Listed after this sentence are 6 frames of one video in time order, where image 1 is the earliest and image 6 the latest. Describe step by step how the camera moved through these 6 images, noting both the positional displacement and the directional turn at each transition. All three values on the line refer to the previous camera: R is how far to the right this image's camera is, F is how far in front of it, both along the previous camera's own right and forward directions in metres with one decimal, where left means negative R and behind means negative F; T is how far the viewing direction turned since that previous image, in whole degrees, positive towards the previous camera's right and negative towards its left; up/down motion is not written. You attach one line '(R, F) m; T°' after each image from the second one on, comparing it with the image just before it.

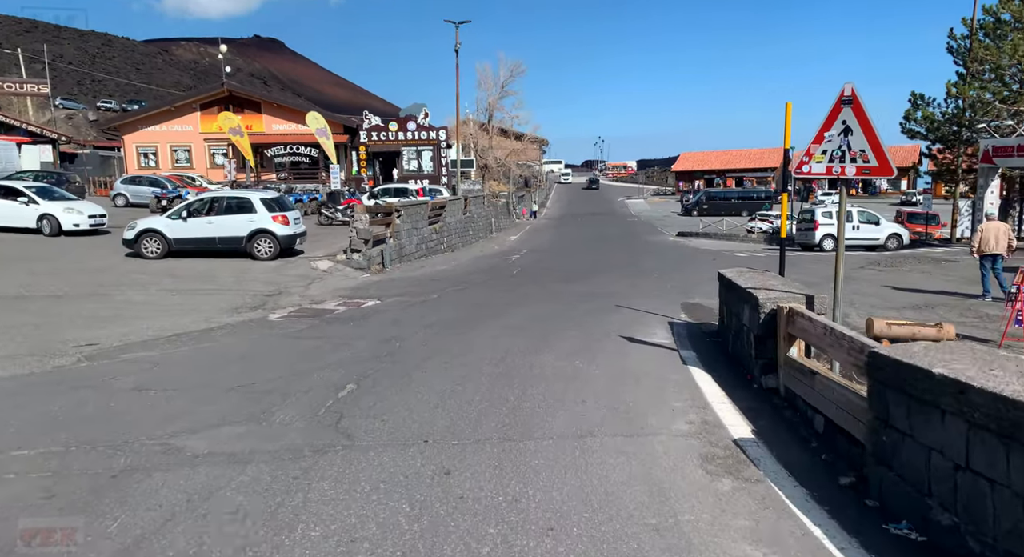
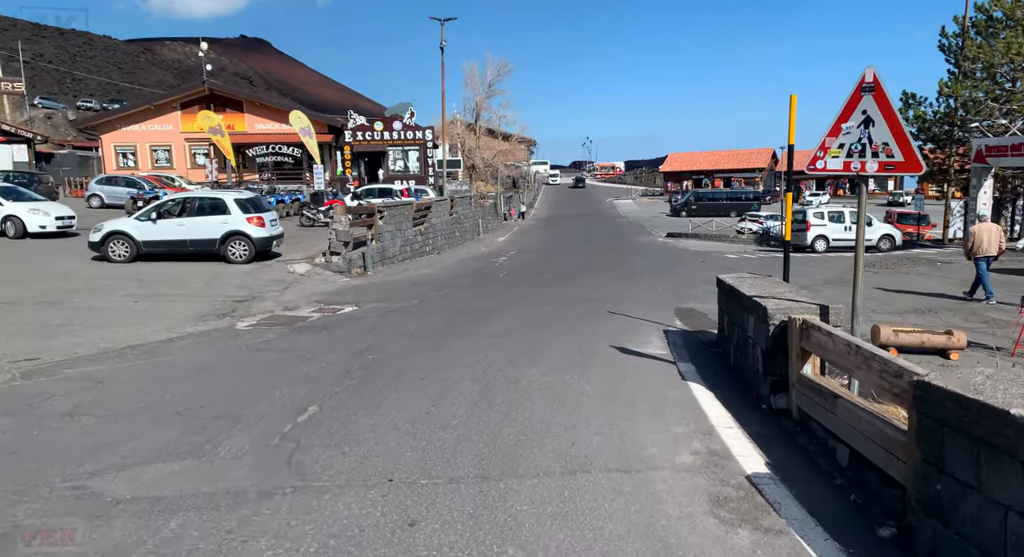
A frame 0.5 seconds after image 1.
(+0.1, +0.7) m; +1°
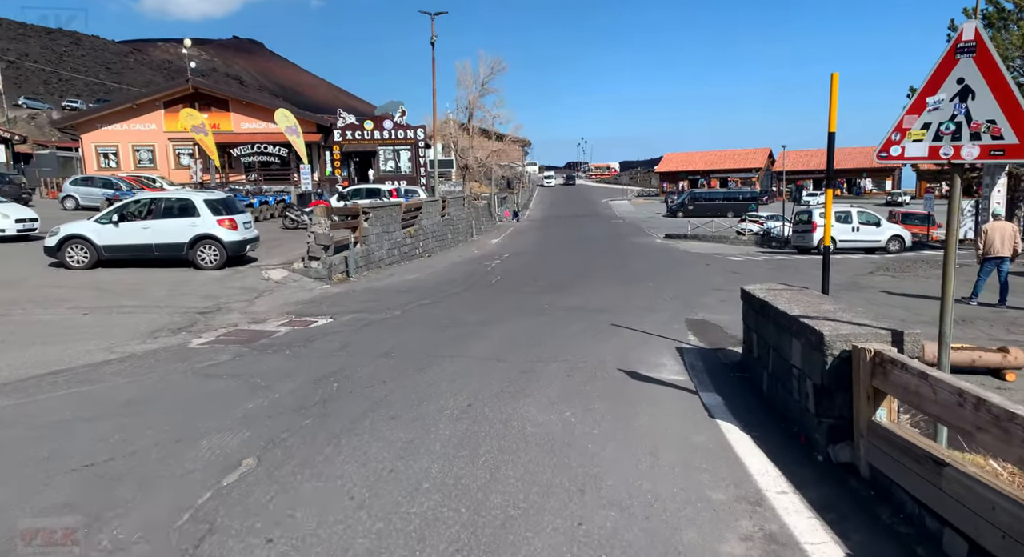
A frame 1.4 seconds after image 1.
(0.0, +1.2) m; 0°
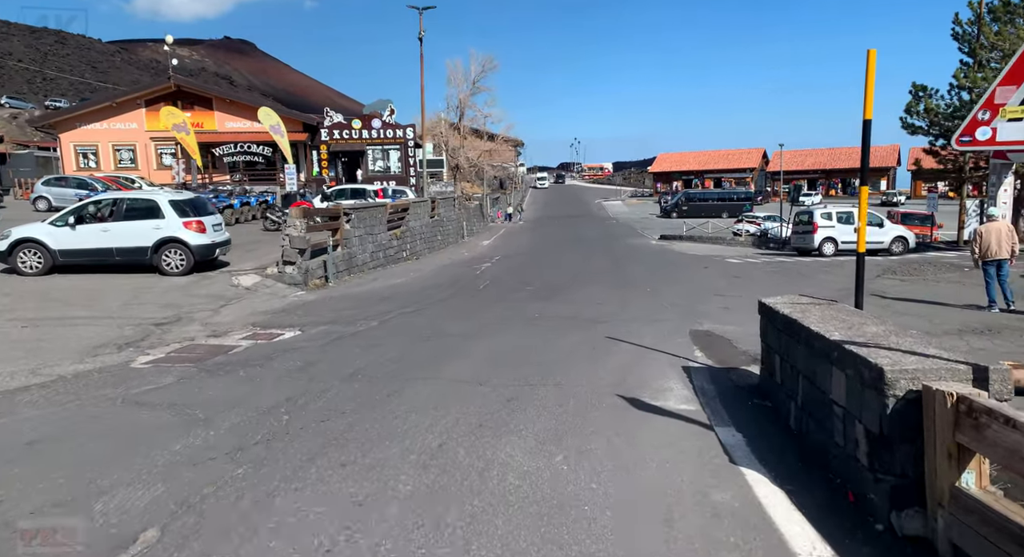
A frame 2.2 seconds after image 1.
(+0.1, +1.0) m; +1°
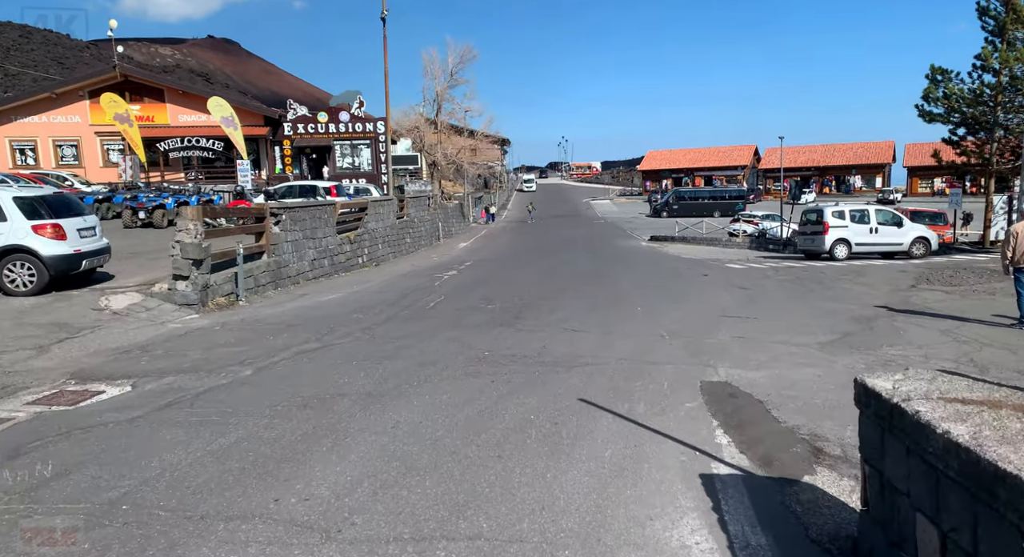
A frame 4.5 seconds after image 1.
(+0.6, +3.1) m; +1°
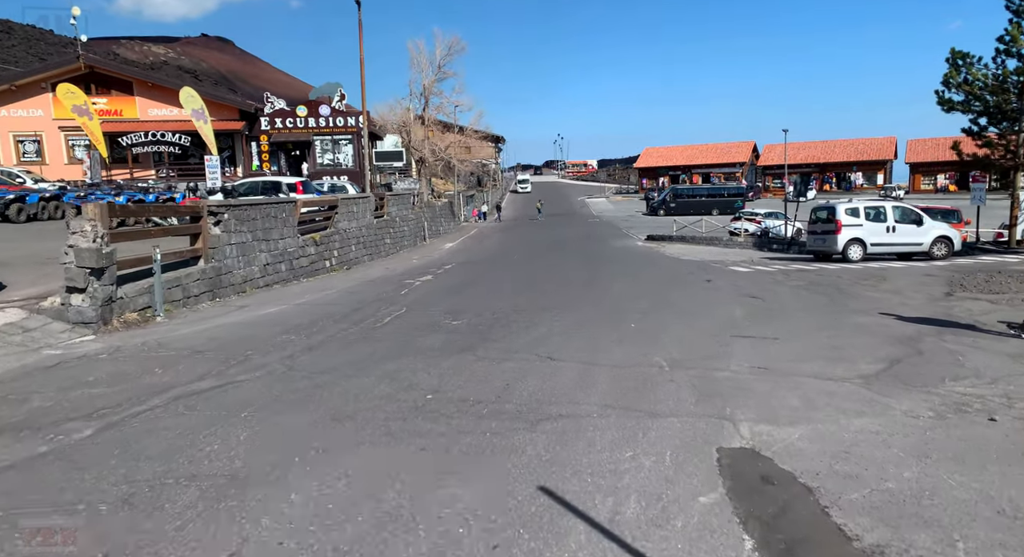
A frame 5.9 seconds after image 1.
(+0.4, +2.0) m; 0°
